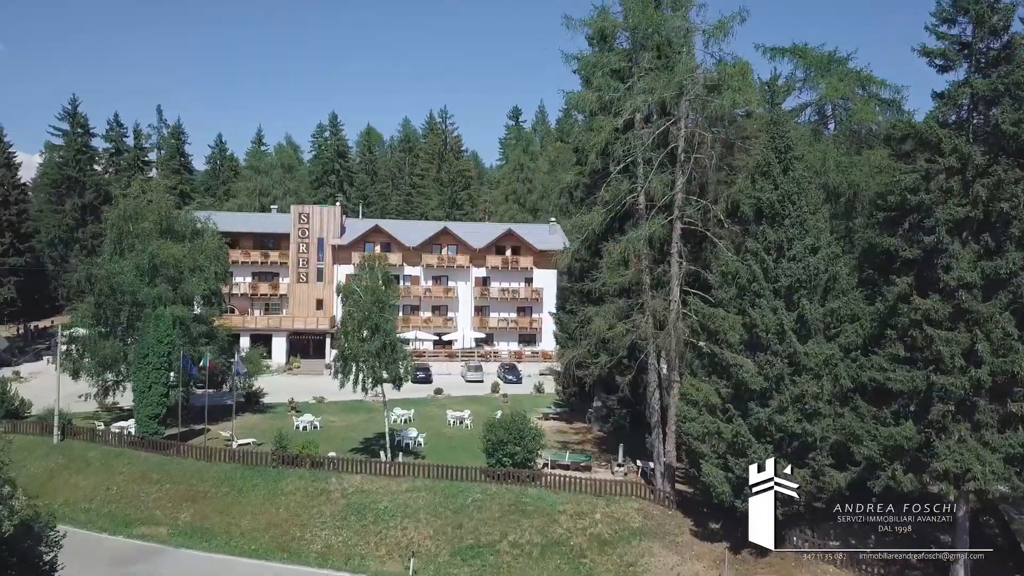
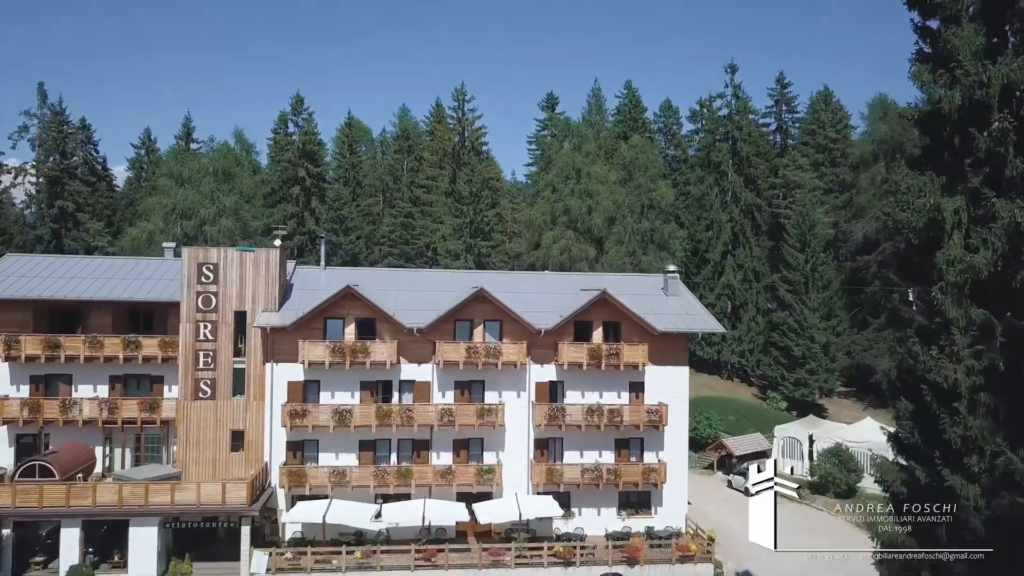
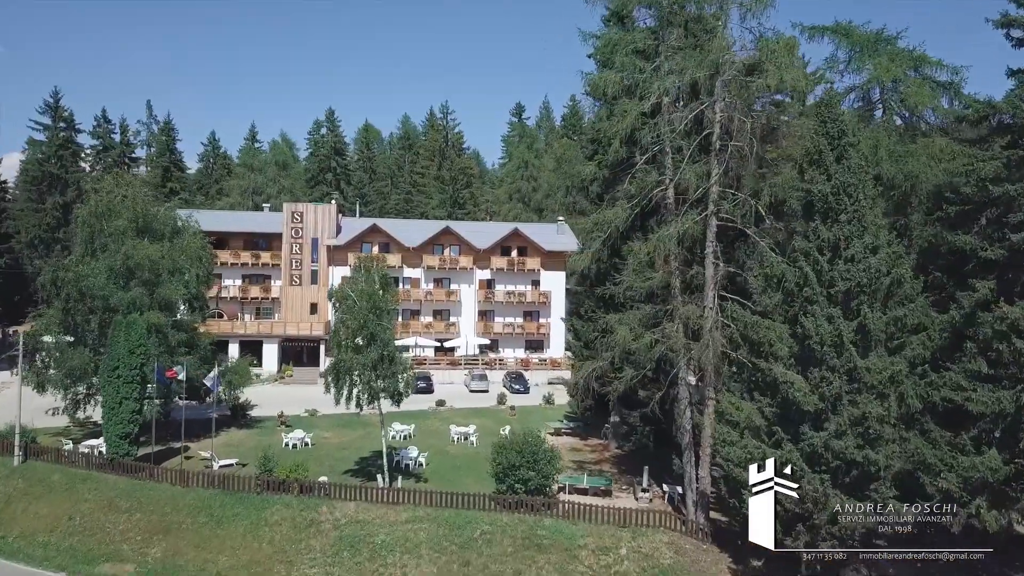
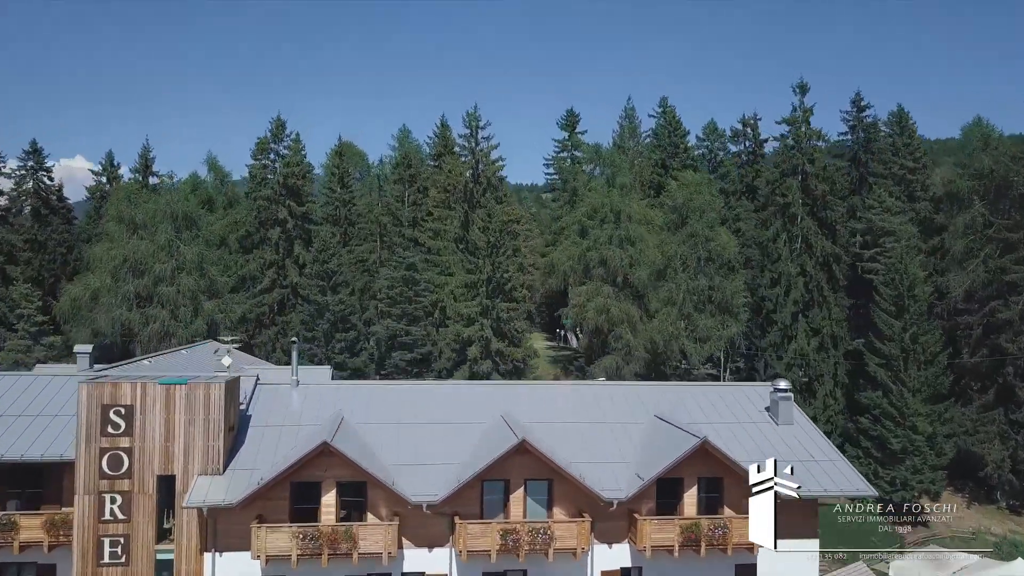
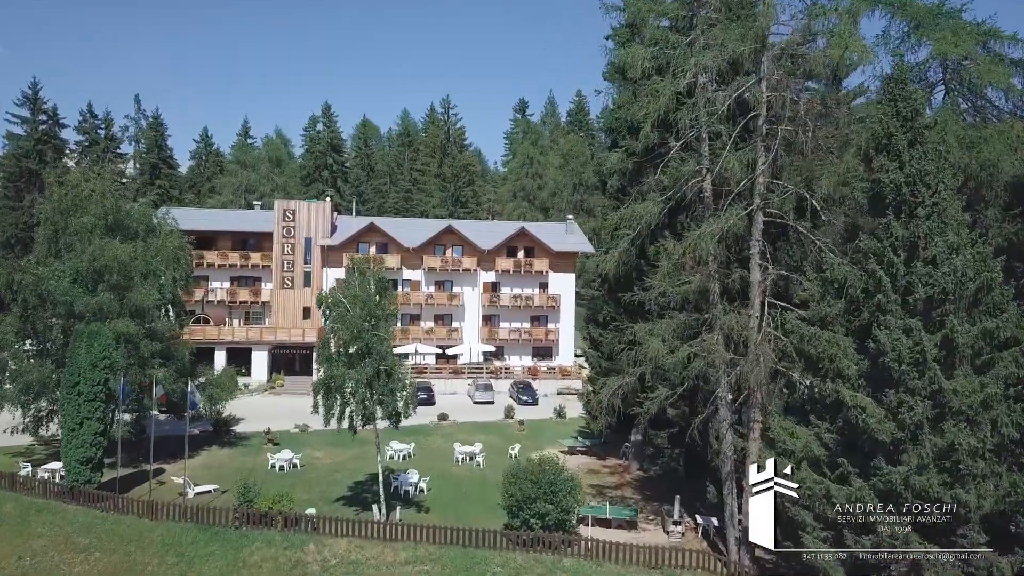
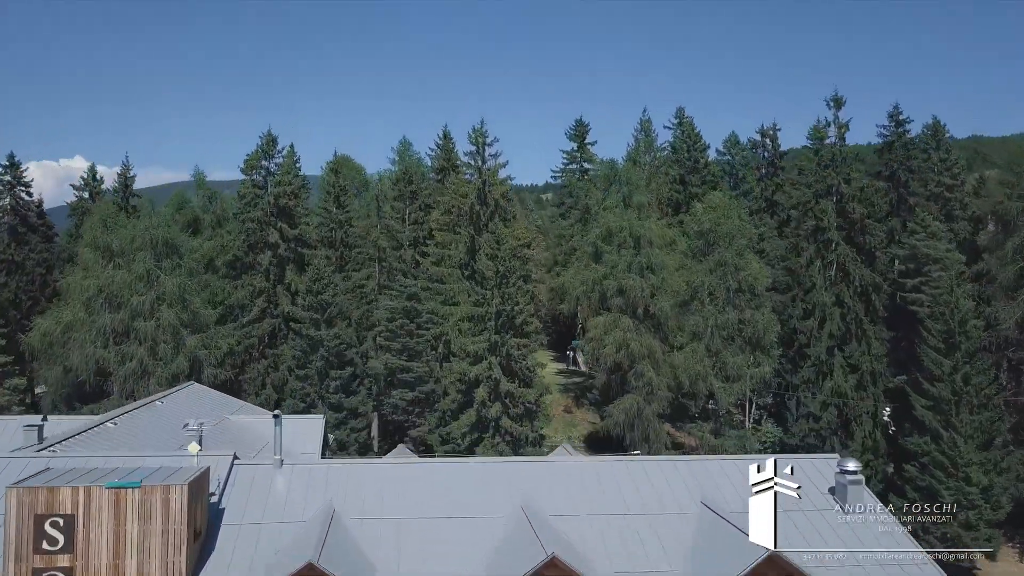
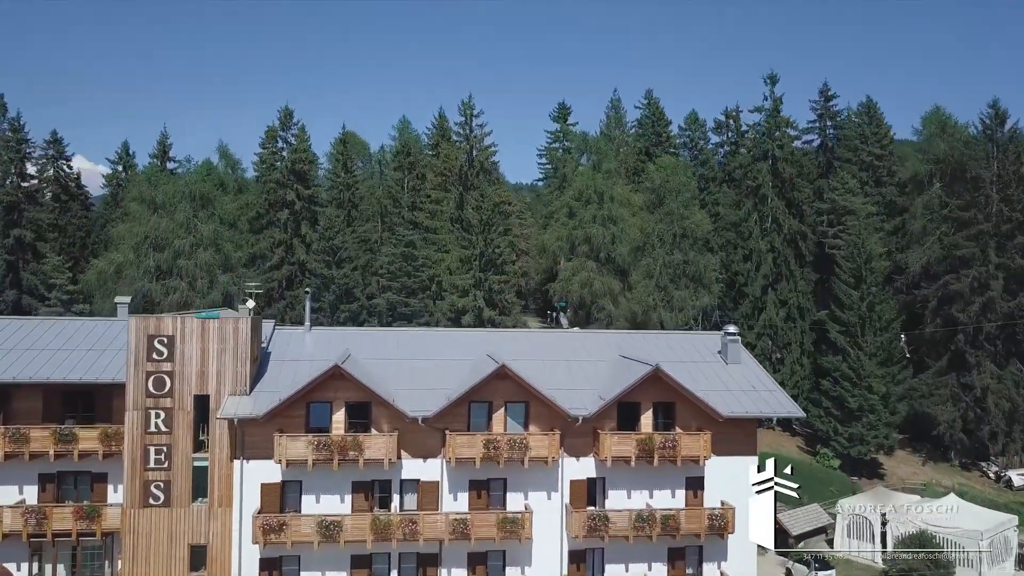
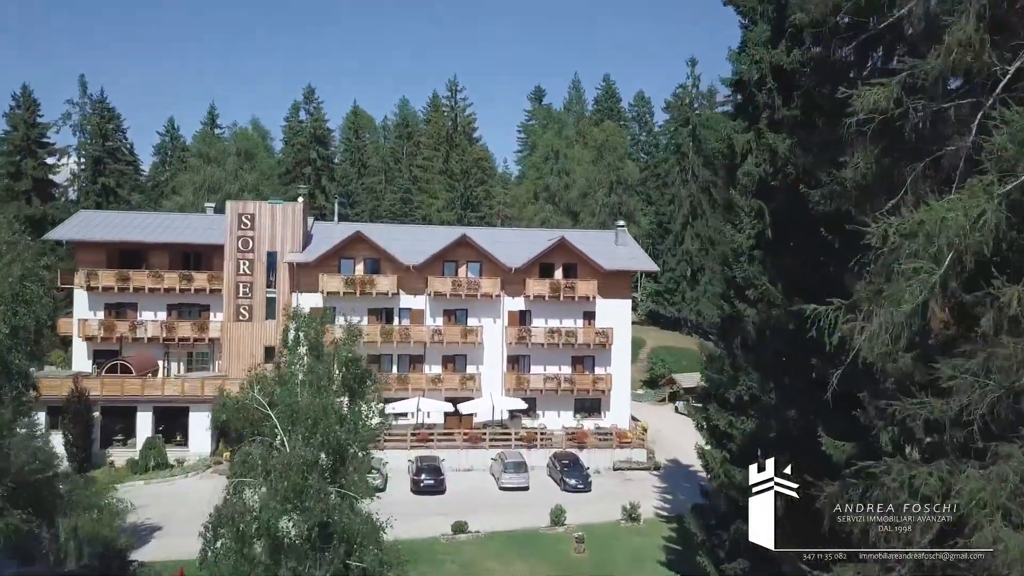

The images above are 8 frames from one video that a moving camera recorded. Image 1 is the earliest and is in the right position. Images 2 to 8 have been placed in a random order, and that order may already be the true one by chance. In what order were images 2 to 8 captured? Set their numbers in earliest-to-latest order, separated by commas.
3, 5, 8, 2, 7, 4, 6
